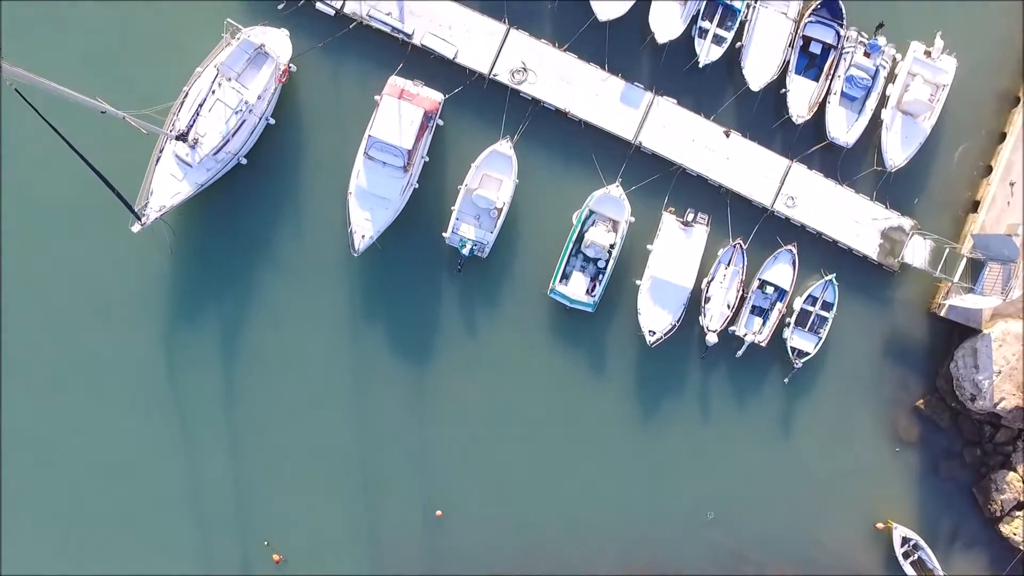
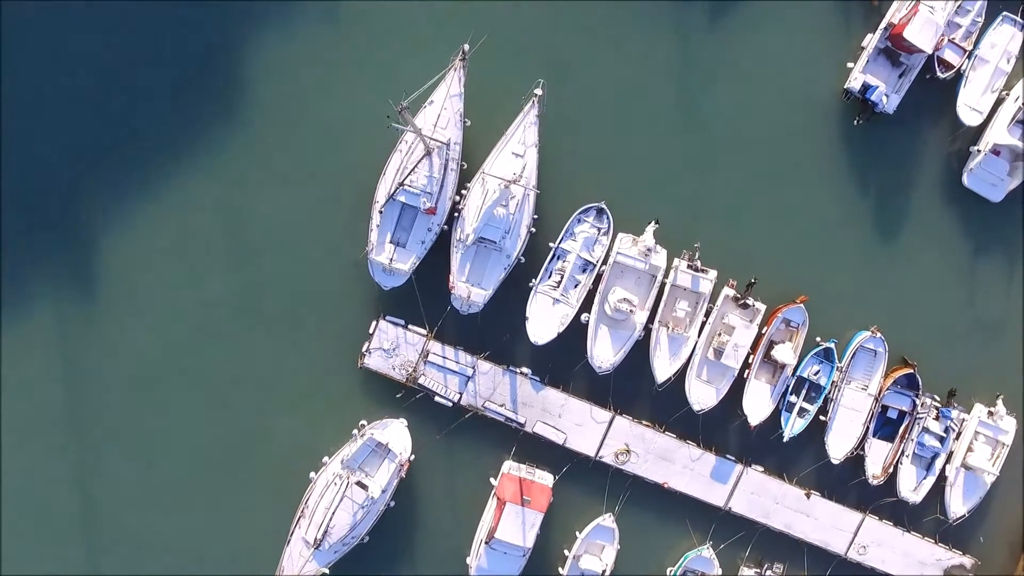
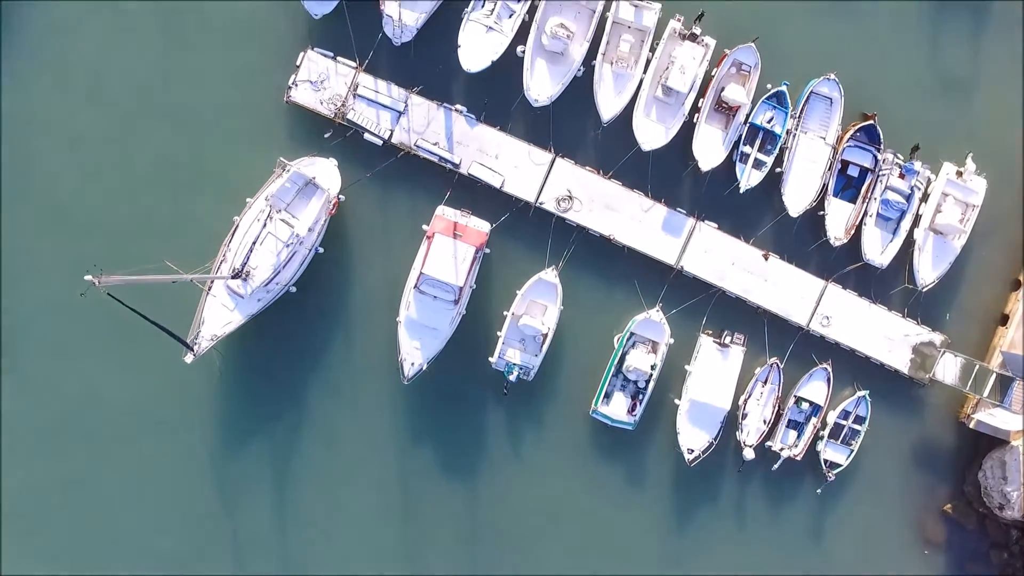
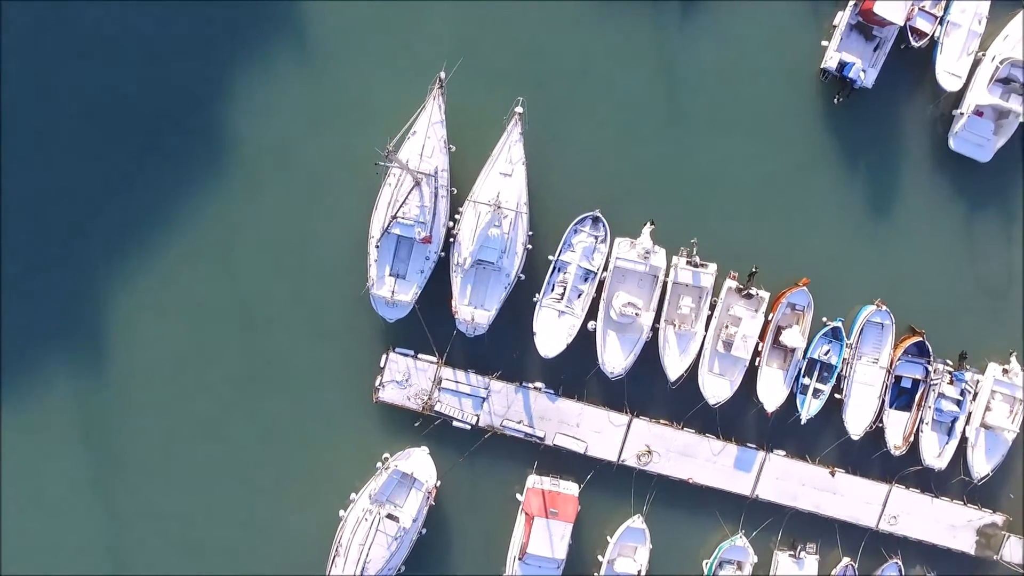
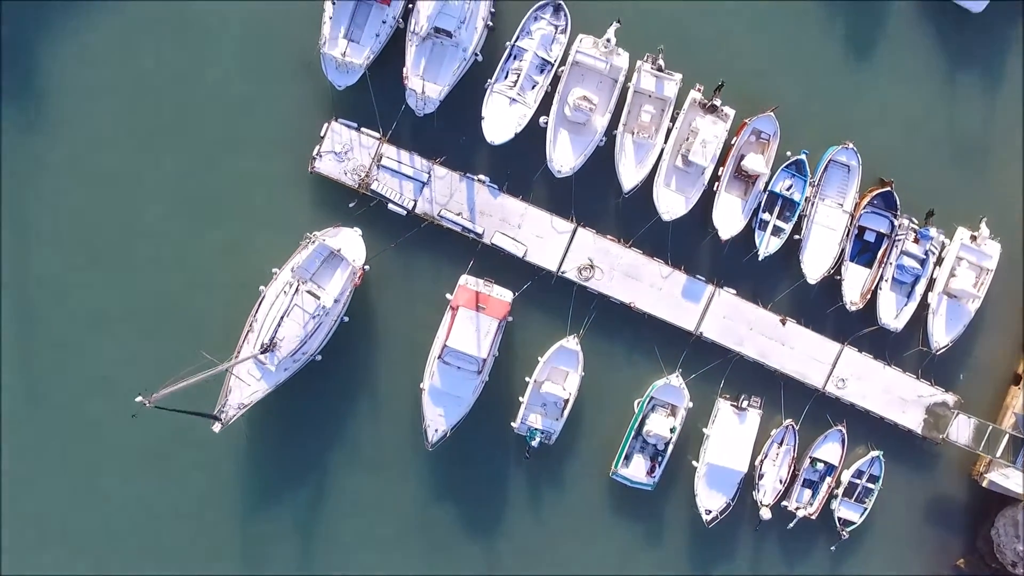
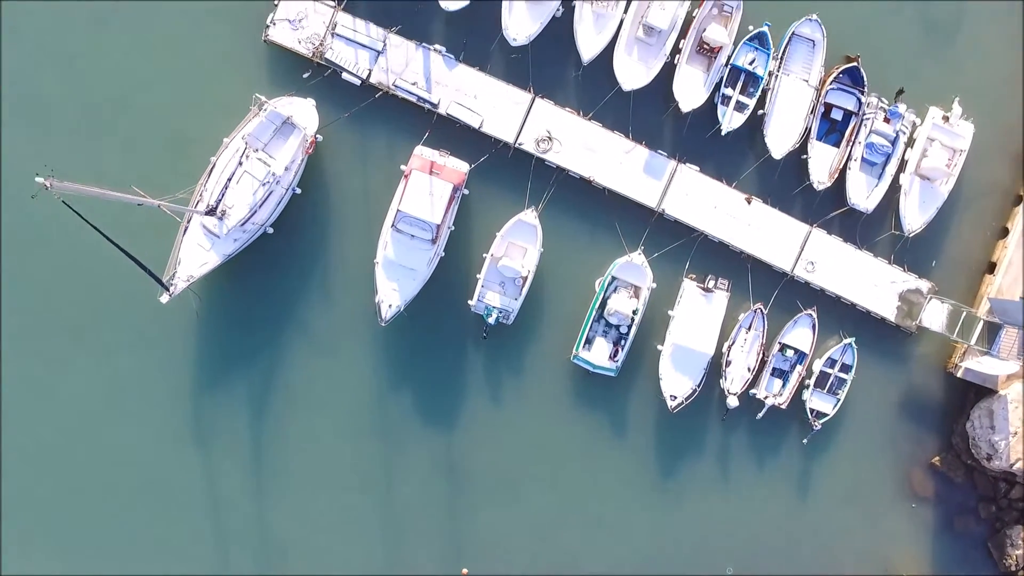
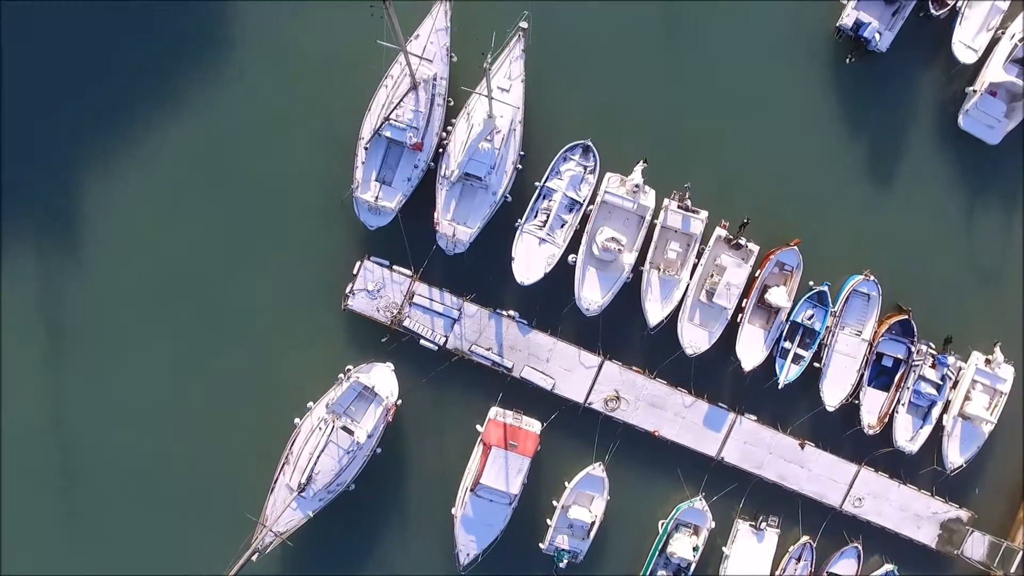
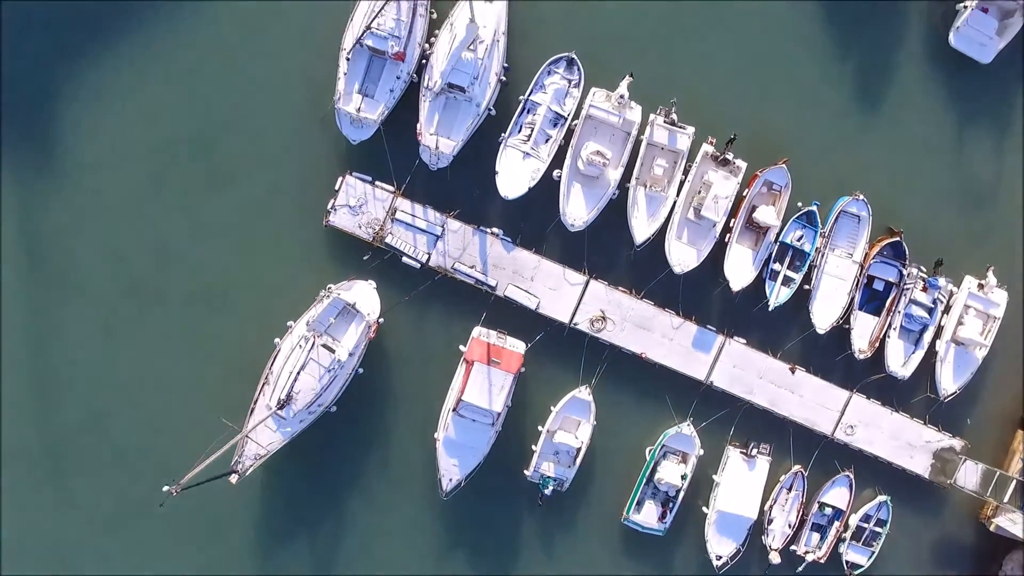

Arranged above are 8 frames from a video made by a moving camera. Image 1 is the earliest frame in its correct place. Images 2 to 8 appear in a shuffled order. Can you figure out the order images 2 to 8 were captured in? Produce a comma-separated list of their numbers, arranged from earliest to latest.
6, 3, 5, 8, 7, 2, 4
